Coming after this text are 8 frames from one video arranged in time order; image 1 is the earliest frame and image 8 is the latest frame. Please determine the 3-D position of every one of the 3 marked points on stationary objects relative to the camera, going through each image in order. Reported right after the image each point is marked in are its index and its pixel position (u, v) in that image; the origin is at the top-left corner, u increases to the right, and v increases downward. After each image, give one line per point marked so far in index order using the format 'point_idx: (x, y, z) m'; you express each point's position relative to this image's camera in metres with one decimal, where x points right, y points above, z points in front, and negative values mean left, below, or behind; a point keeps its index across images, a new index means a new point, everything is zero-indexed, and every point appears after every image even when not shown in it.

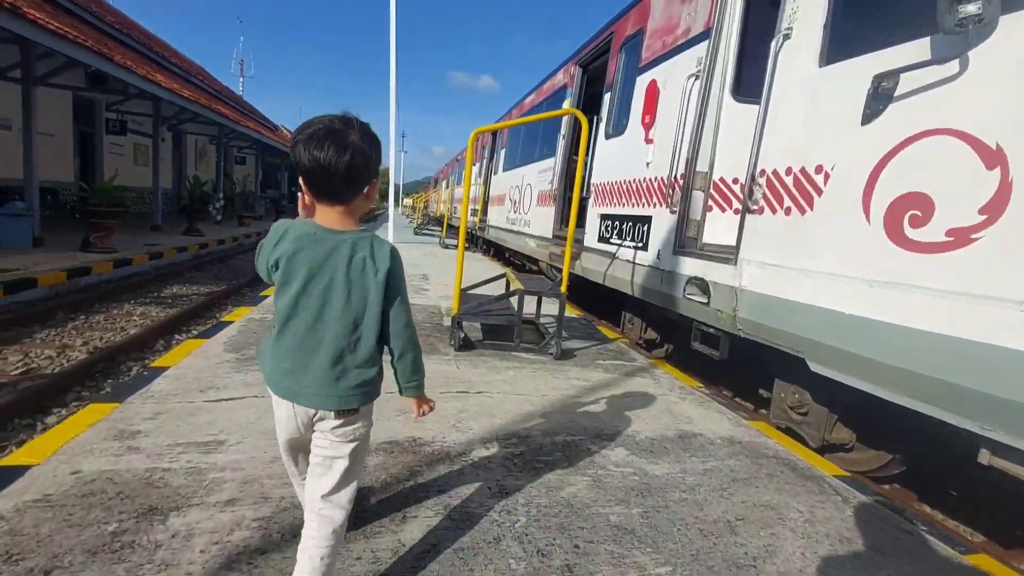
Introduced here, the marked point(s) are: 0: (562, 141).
0: (+0.7, +2.2, +7.9) m
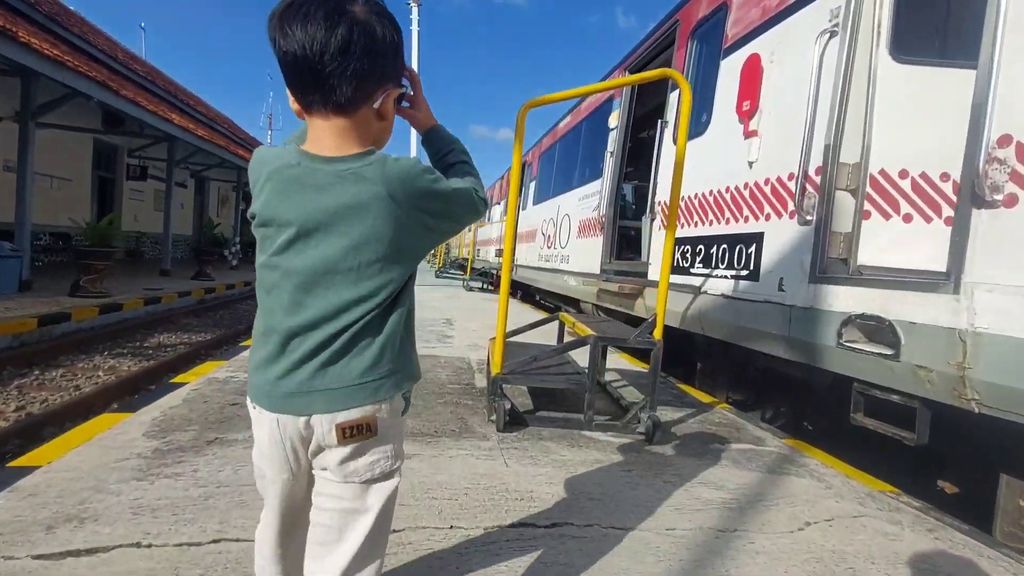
0: (+1.2, +1.6, +6.6) m
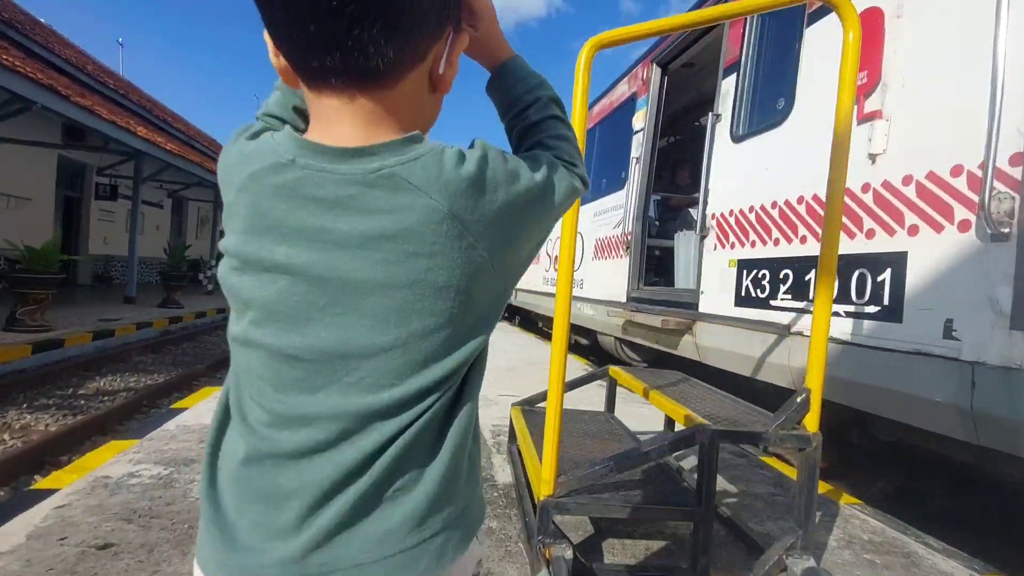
0: (+1.3, +1.3, +5.6) m
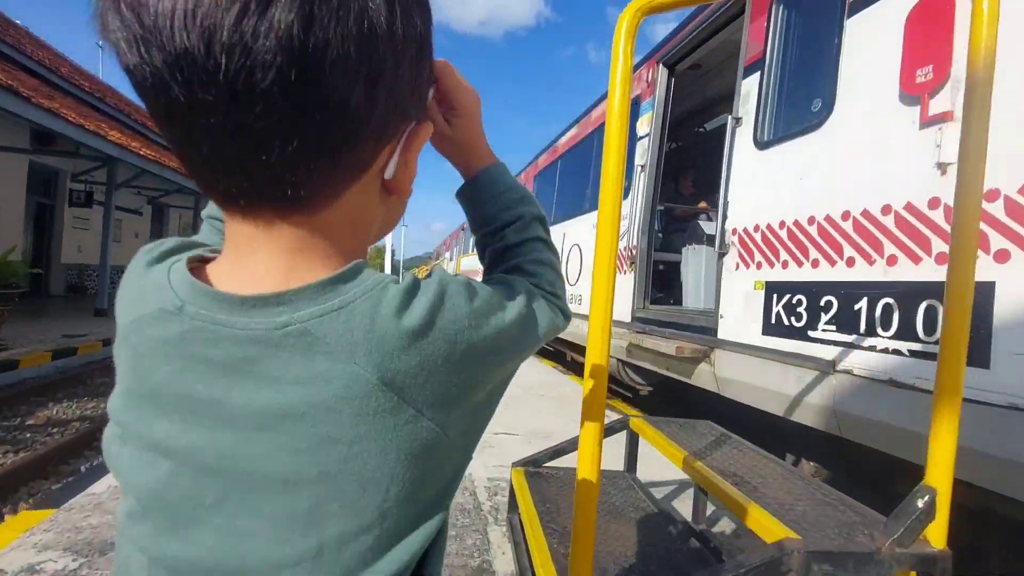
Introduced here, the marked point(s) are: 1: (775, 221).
0: (+1.3, +1.1, +5.2) m
1: (+1.6, +0.4, +3.2) m
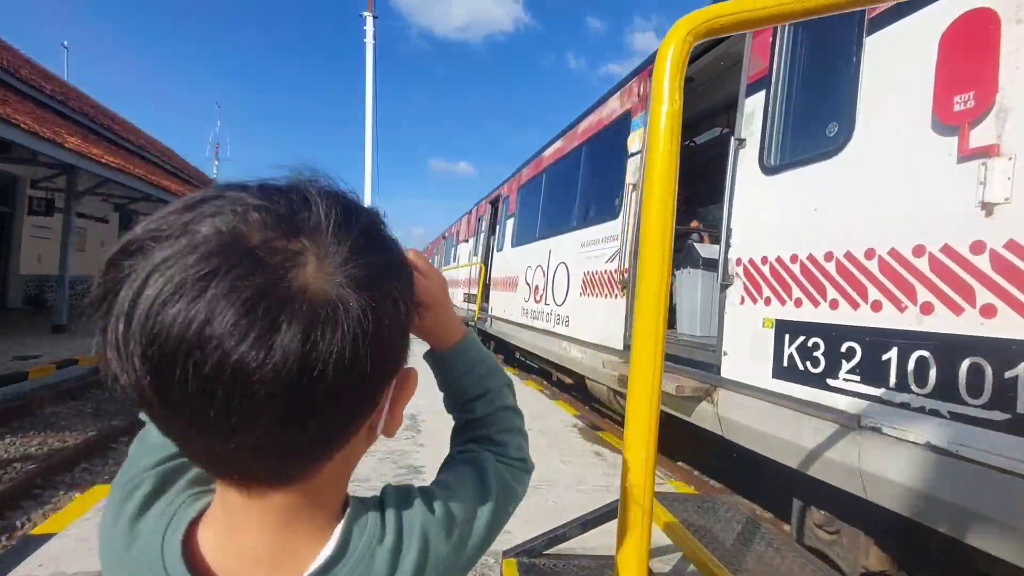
0: (+1.1, +0.9, +4.9) m
1: (+1.5, +0.2, +2.9) m
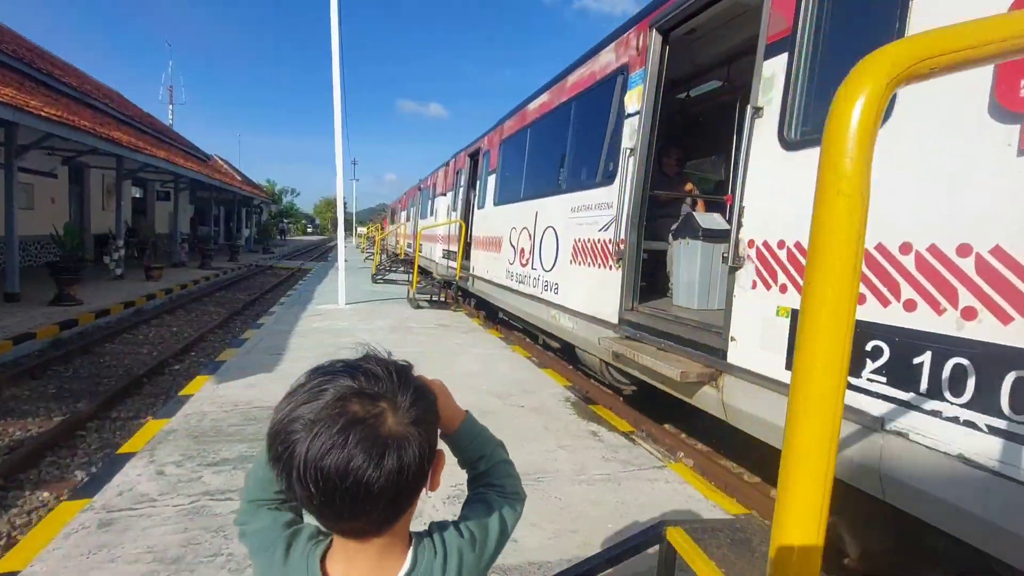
0: (+1.0, +1.1, +4.6) m
1: (+1.5, +0.2, +2.7) m
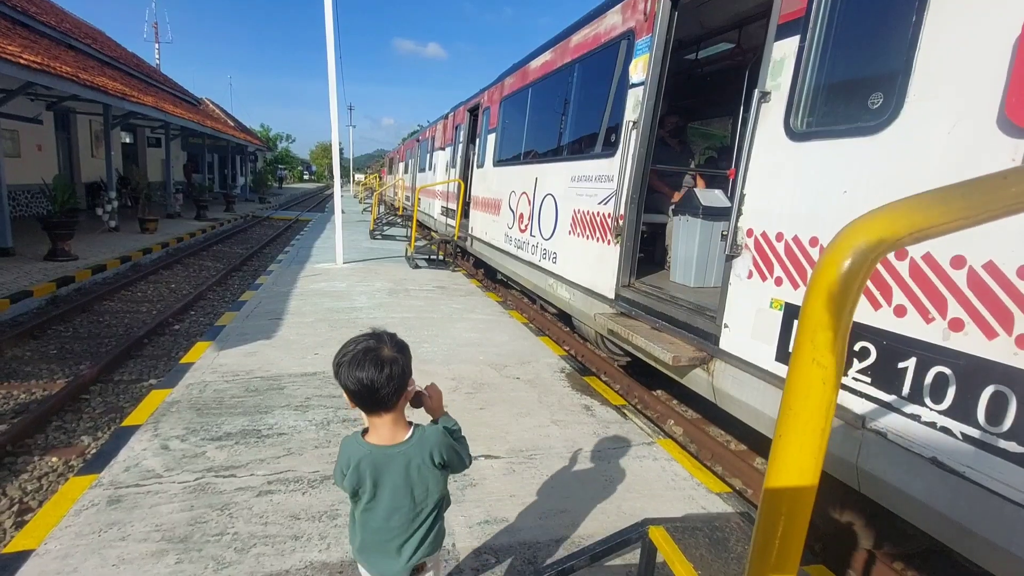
0: (+1.0, +1.4, +4.5) m
1: (+1.5, +0.3, +2.7) m
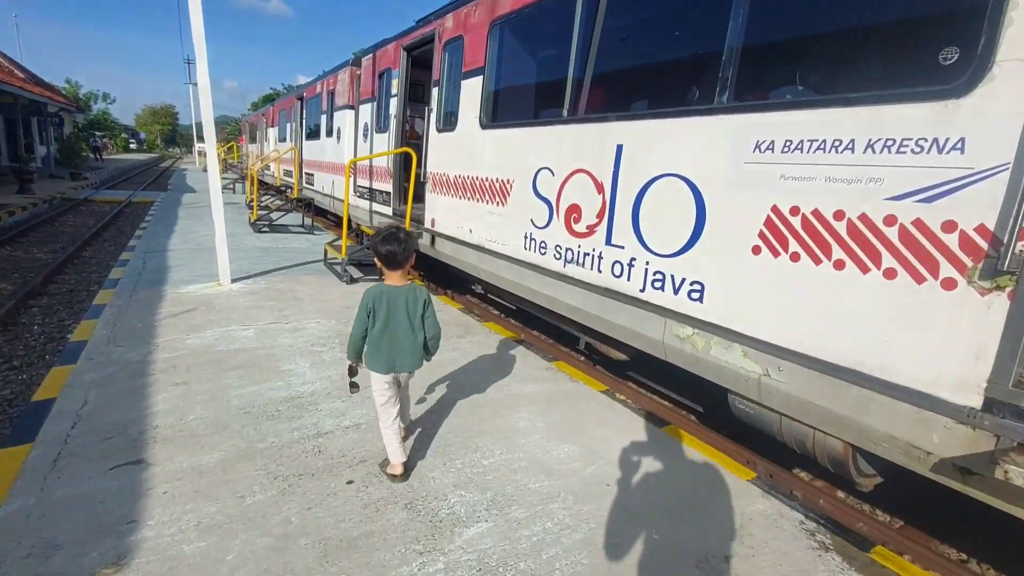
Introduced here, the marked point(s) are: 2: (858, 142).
0: (+2.0, +1.0, +2.0) m
1: (+2.9, -0.2, +0.4) m
2: (+1.6, +0.7, +2.5) m
